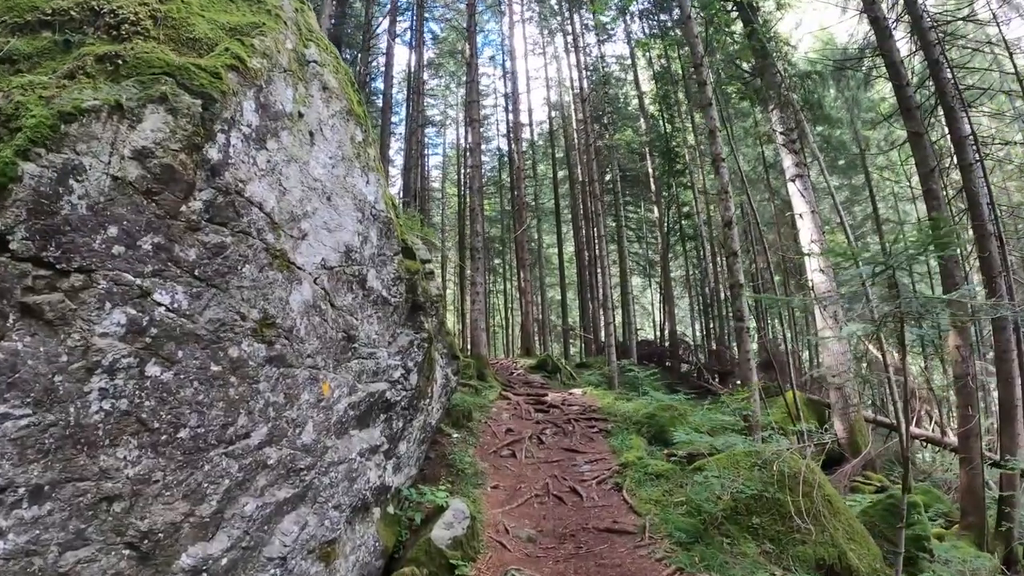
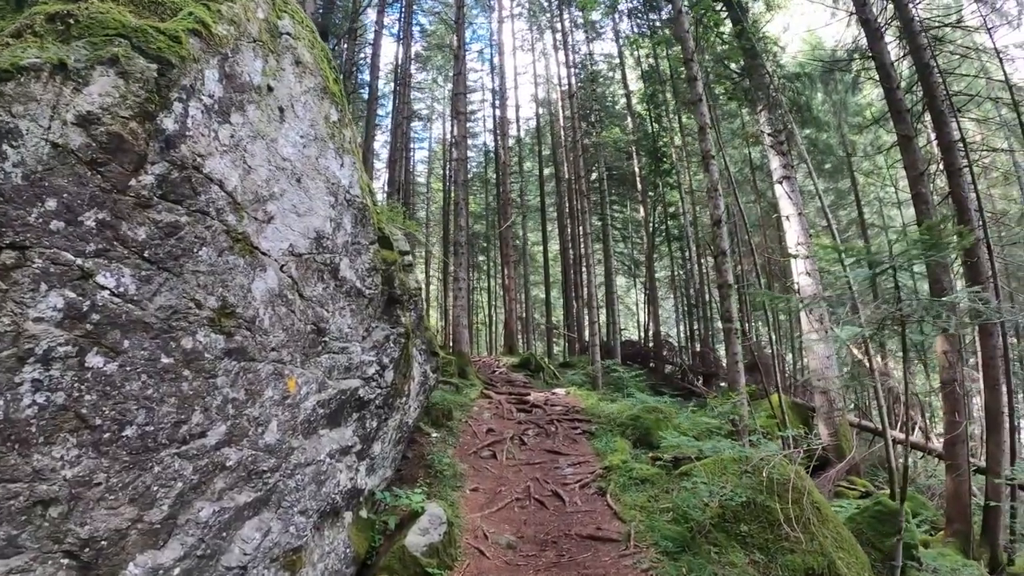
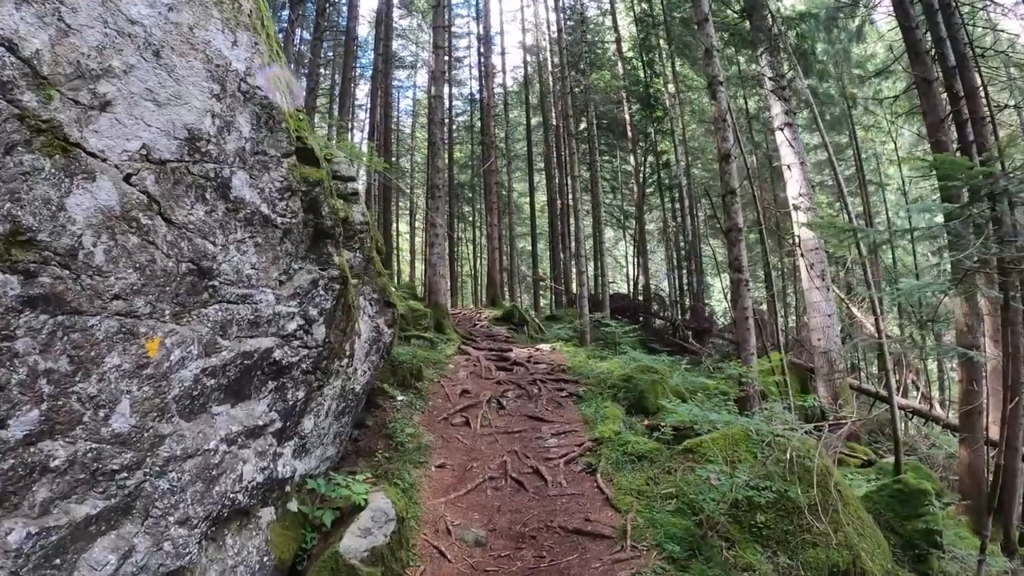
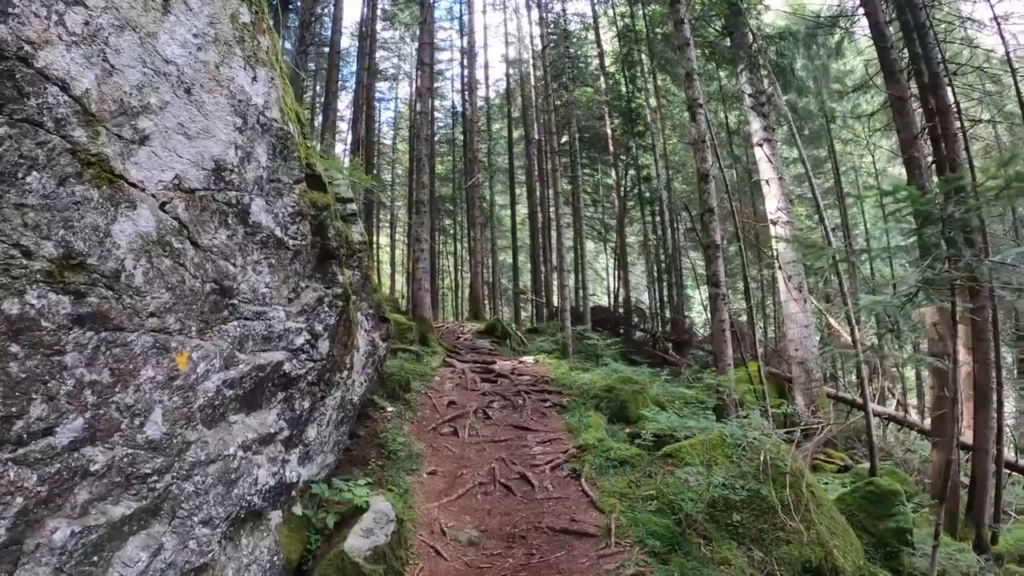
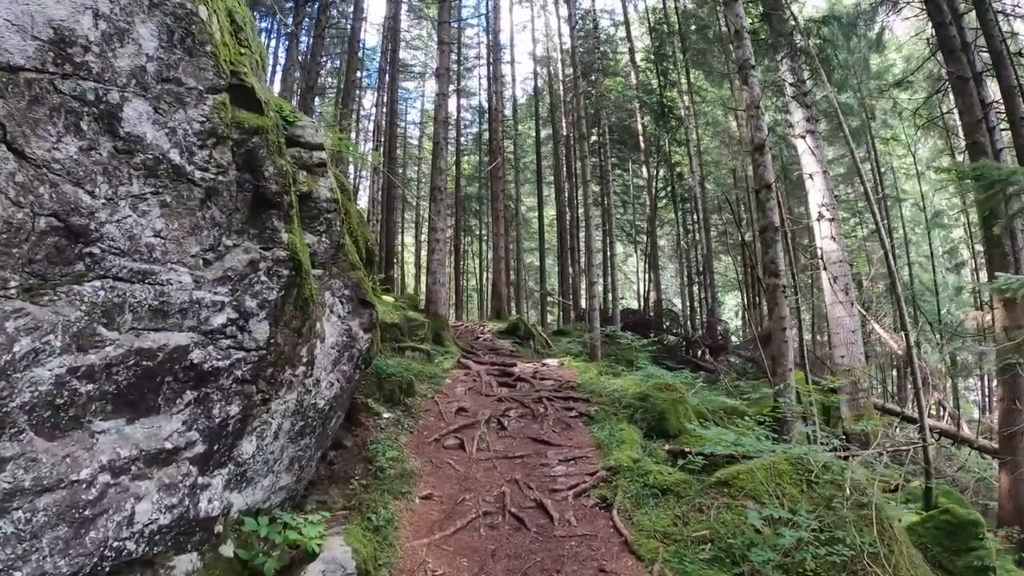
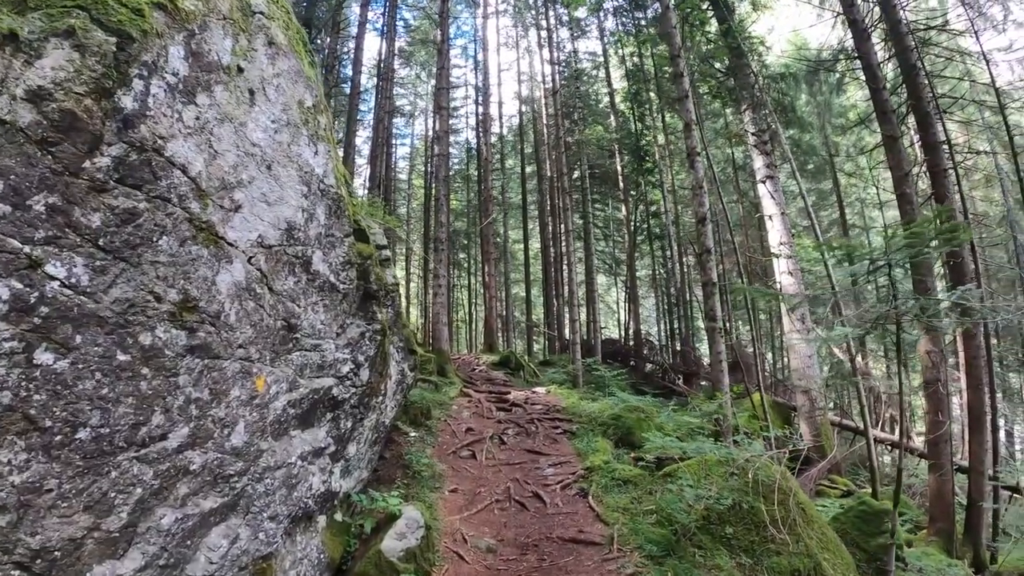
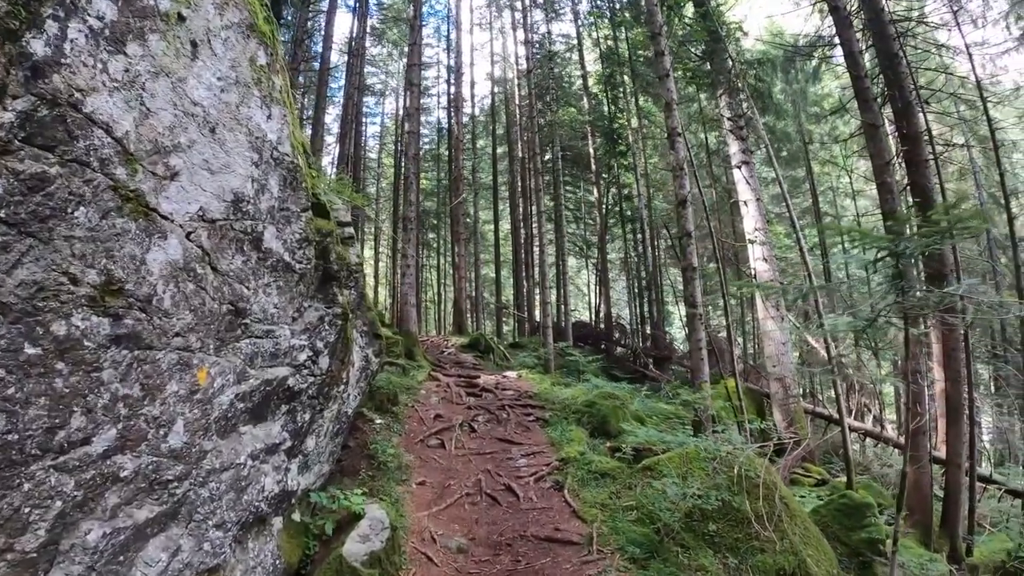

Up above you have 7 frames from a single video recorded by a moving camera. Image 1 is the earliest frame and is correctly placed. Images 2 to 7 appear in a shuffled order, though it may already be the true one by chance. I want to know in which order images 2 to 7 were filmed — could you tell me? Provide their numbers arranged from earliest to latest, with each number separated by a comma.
2, 6, 7, 4, 3, 5
